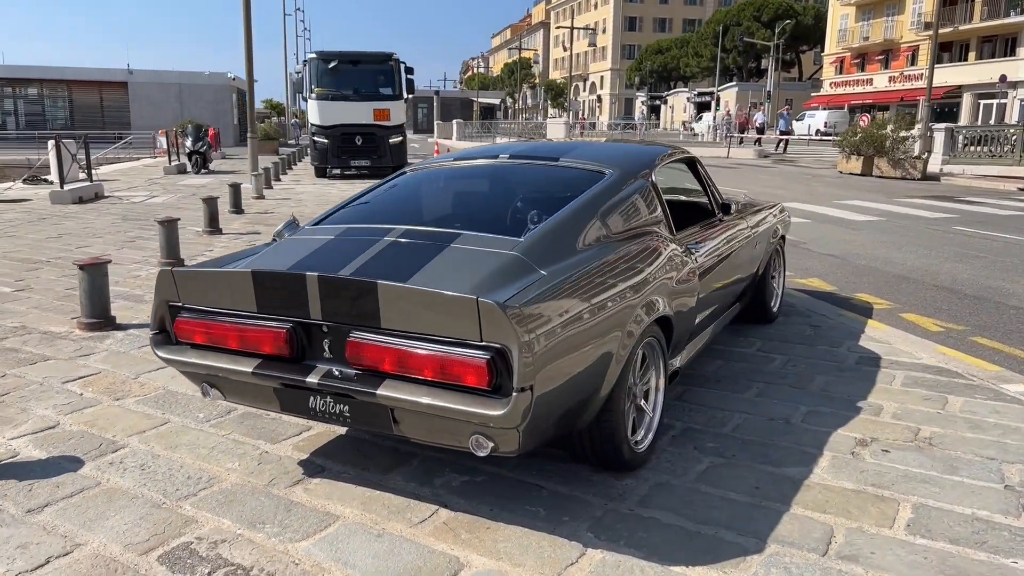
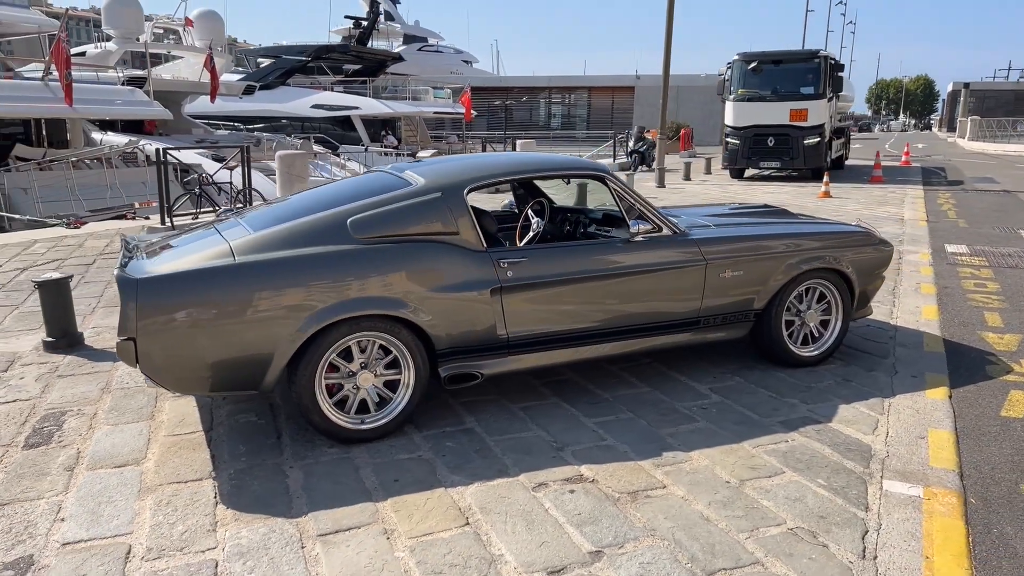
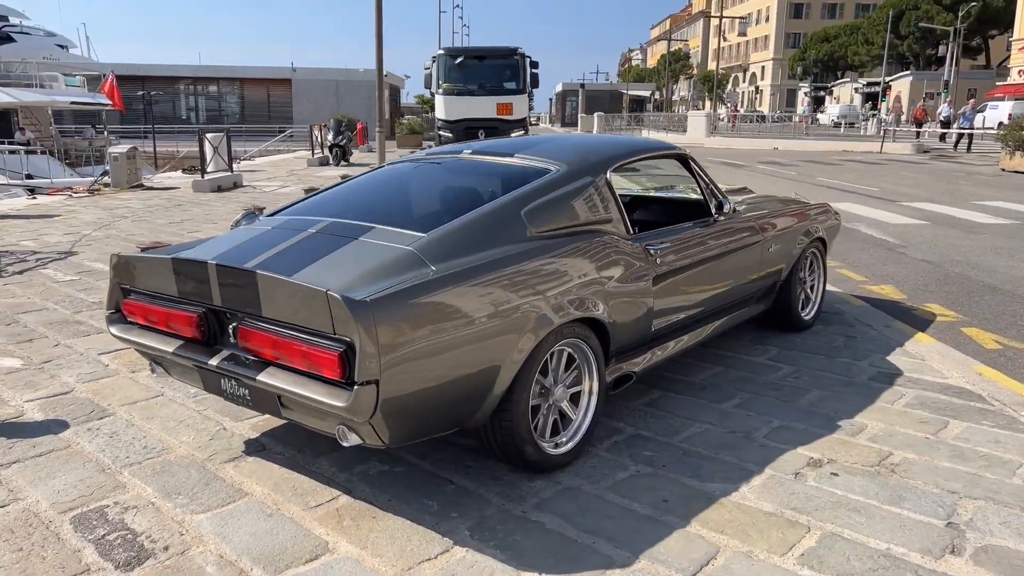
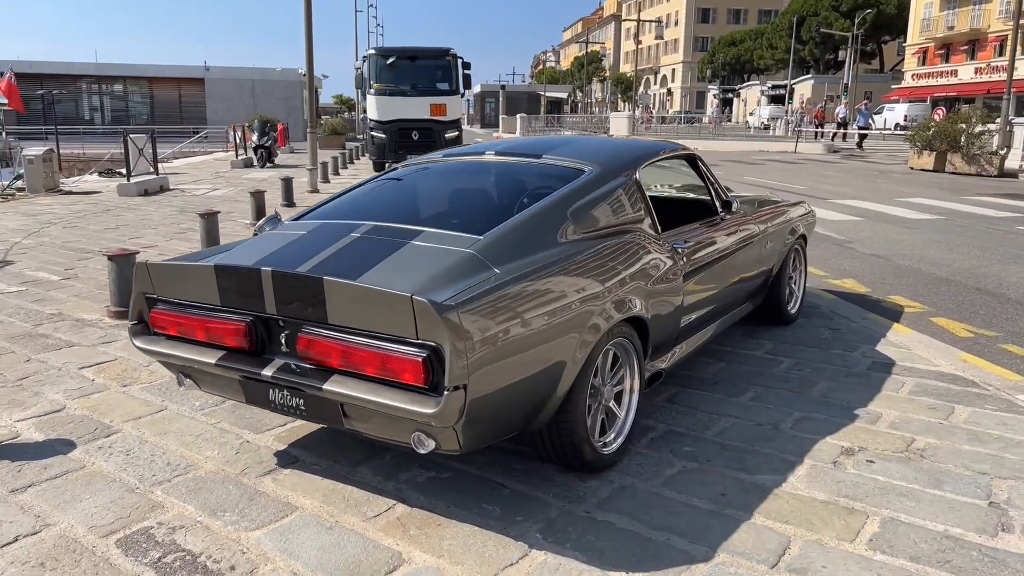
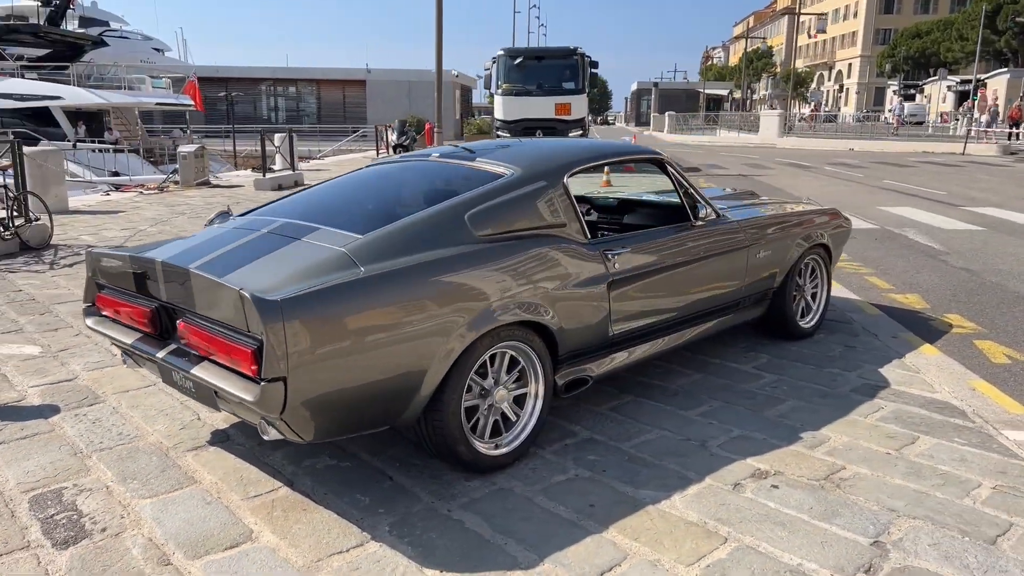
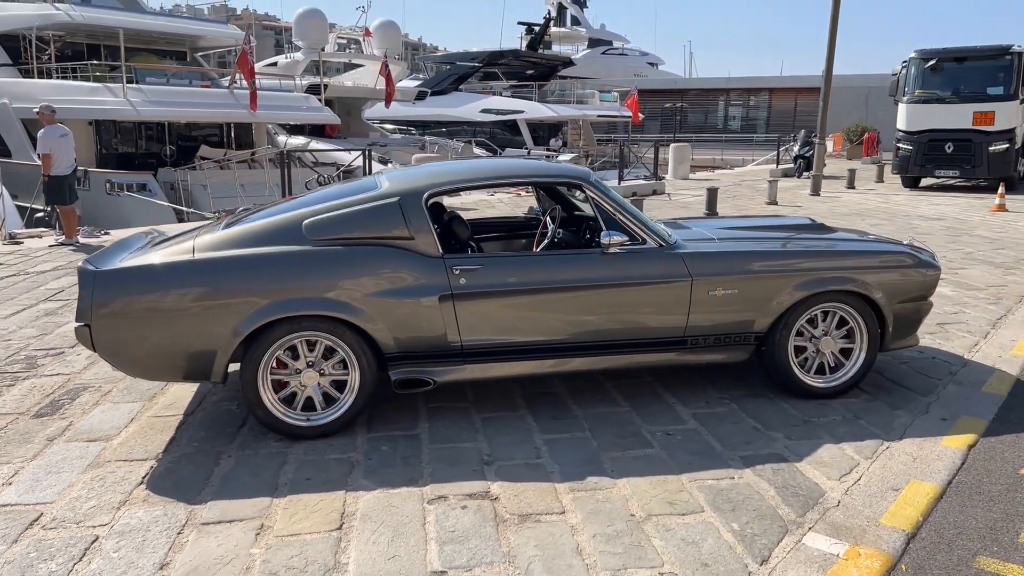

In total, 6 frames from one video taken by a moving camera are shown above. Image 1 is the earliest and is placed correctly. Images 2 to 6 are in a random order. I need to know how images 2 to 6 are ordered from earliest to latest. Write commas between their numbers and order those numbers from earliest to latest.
4, 3, 5, 2, 6
